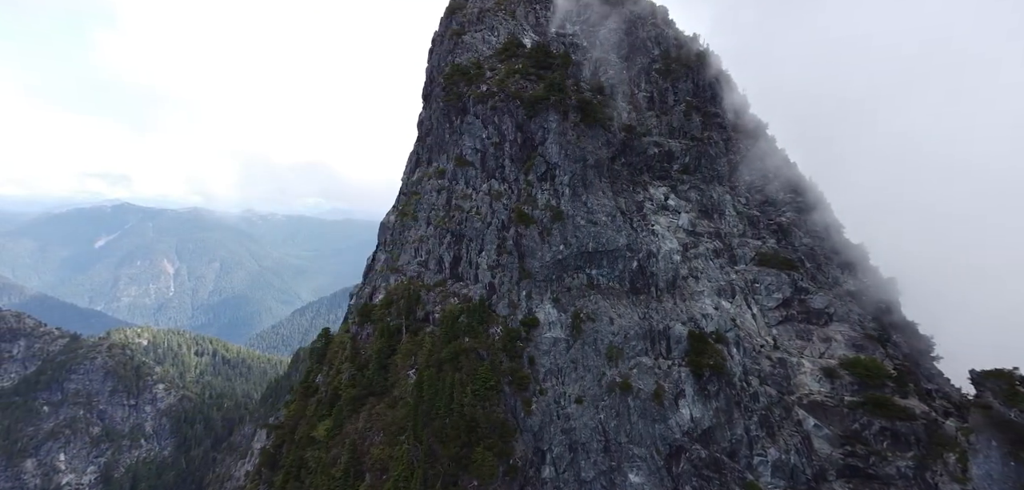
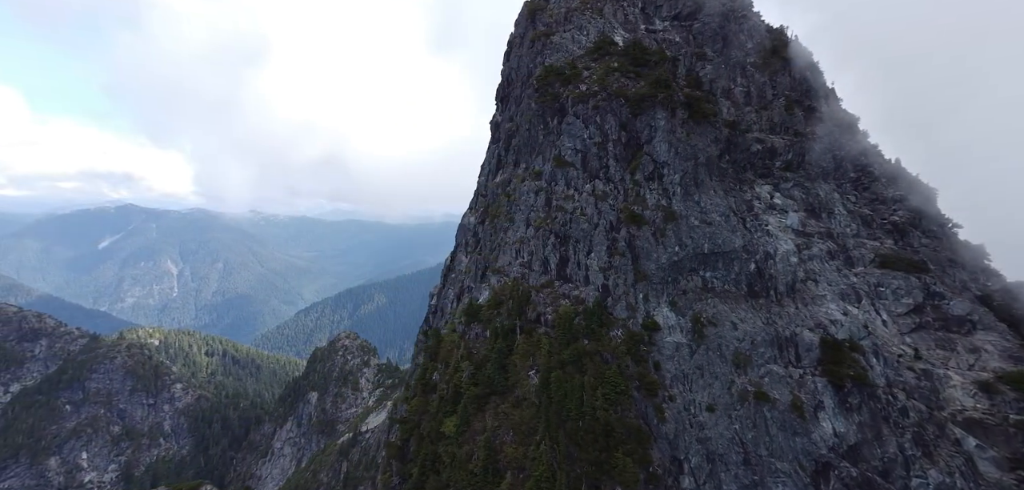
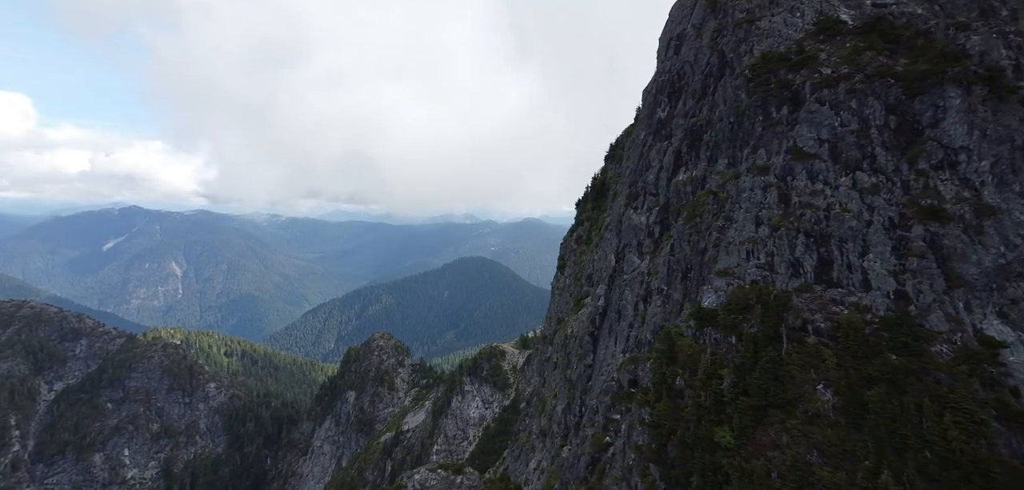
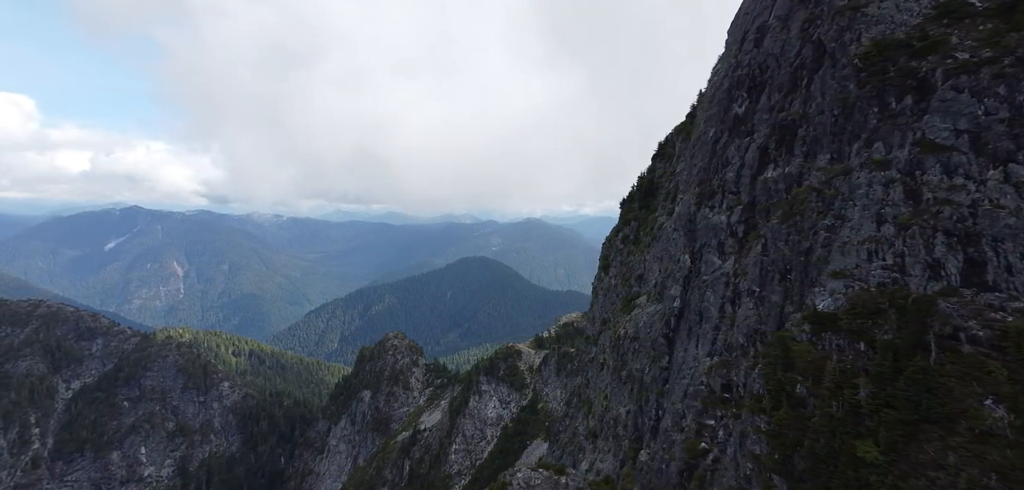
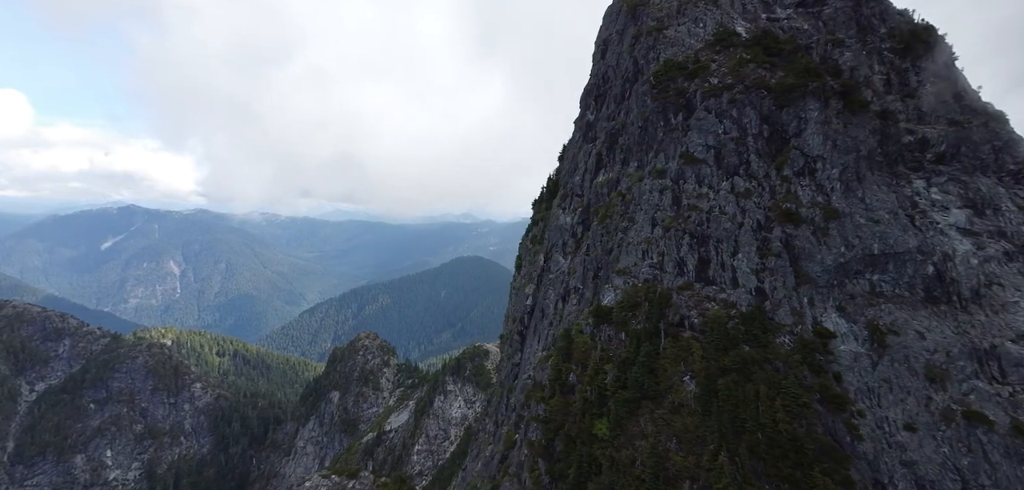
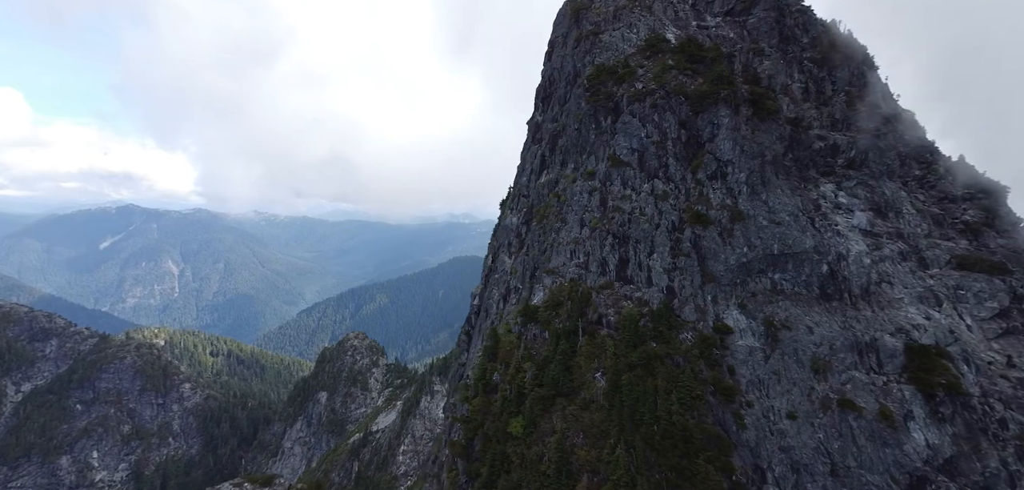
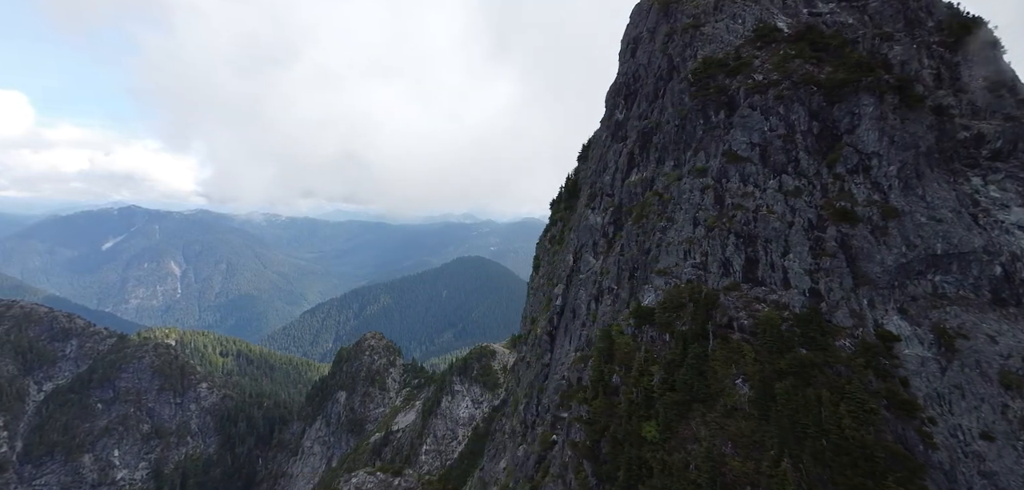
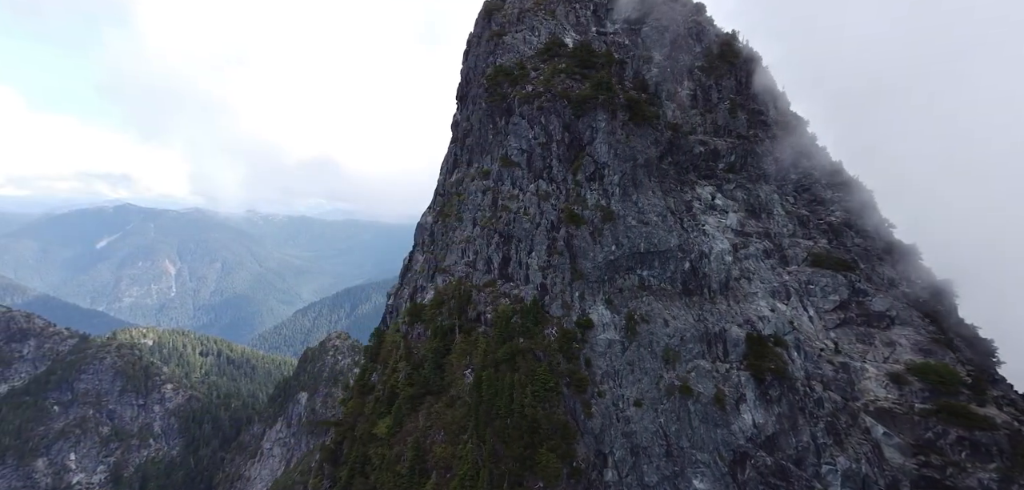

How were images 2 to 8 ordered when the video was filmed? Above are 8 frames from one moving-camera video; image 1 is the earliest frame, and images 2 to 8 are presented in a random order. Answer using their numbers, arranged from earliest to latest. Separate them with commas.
8, 2, 6, 5, 7, 3, 4
